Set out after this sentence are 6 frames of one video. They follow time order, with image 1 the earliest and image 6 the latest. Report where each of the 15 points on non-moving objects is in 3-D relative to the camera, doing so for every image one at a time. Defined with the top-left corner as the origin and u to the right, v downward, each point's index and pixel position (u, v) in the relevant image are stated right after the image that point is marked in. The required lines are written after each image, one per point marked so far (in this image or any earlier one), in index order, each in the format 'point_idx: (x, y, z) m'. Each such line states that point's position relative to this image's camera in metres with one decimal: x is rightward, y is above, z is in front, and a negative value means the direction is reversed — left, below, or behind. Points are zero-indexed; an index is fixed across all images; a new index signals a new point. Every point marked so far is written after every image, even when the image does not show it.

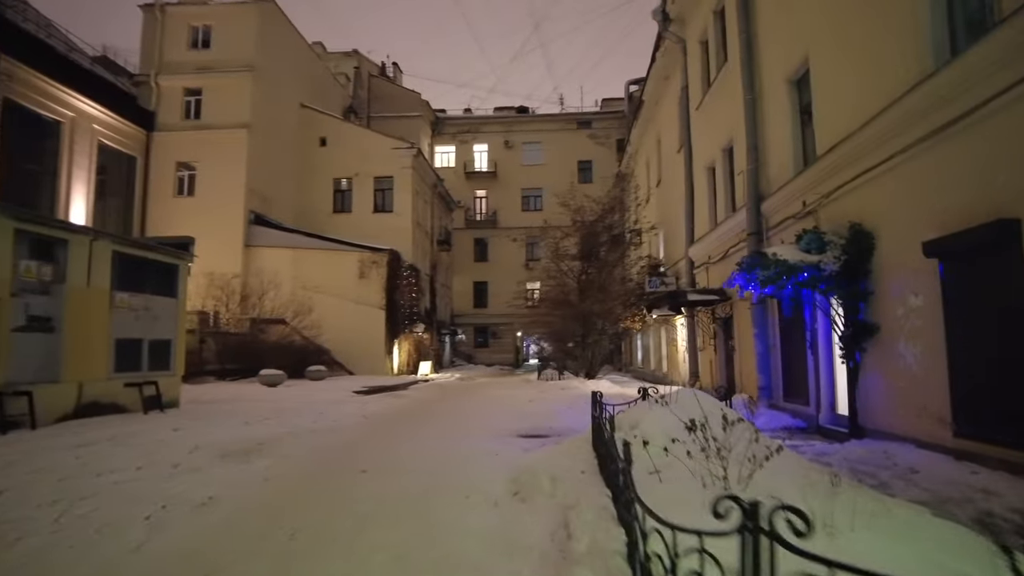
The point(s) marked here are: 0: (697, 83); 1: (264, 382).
0: (+4.4, +4.8, +15.5) m
1: (-6.7, -2.6, +17.7) m
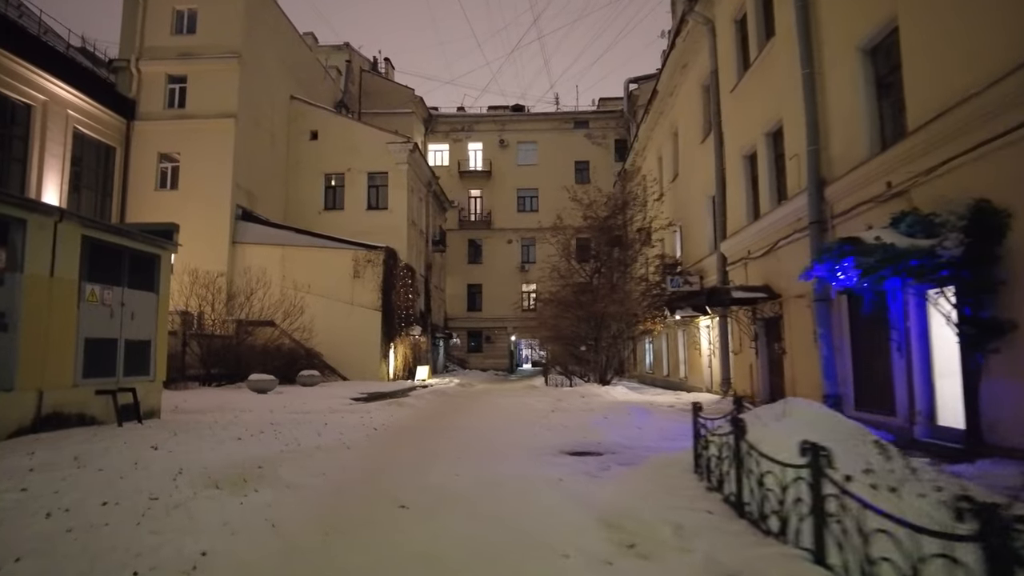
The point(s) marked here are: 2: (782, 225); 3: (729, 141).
0: (+4.8, +4.9, +14.3) m
1: (-6.4, -2.5, +16.2) m
2: (+4.7, +1.1, +11.3) m
3: (+4.8, +3.2, +14.4) m
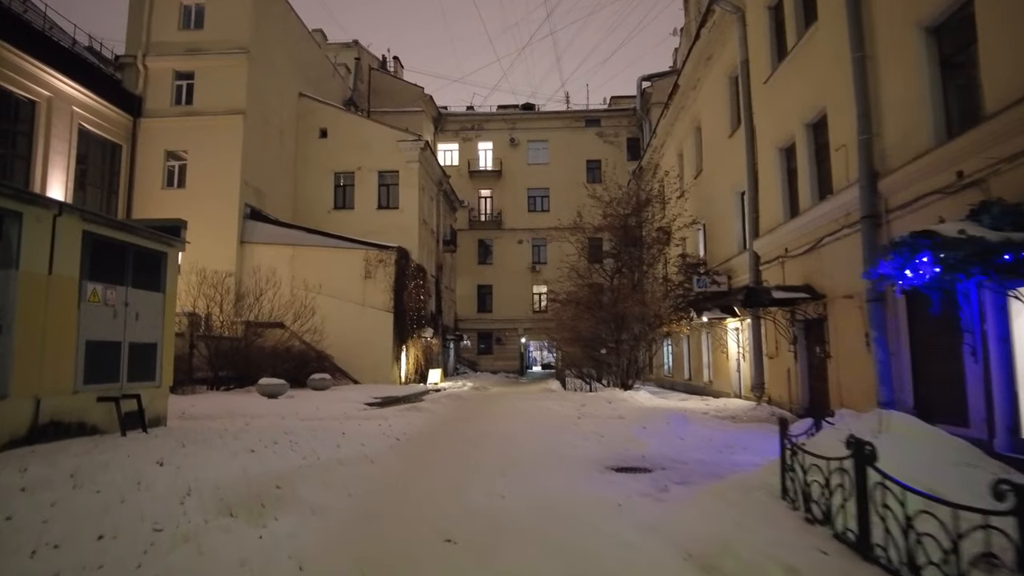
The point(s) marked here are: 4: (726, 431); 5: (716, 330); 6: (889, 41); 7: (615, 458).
0: (+5.2, +4.9, +13.6) m
1: (-6.0, -2.5, +15.6) m
2: (+5.1, +1.1, +10.7) m
3: (+5.2, +3.2, +13.7) m
4: (+2.8, -1.9, +8.6) m
5: (+5.4, -1.1, +17.2) m
6: (+5.1, +3.4, +8.9) m
7: (+1.1, -1.9, +7.2) m
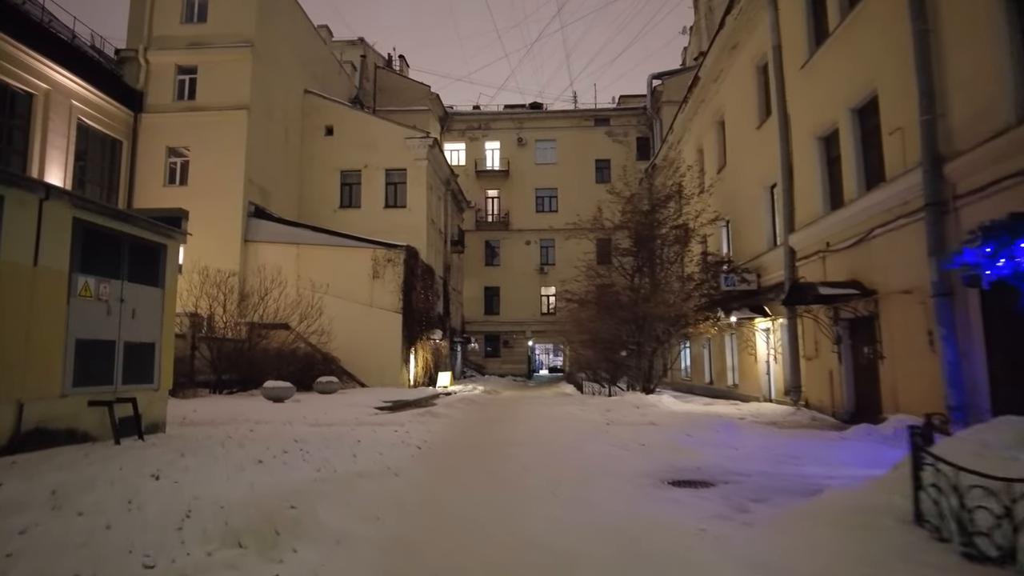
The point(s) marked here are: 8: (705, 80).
0: (+5.6, +4.9, +12.8) m
1: (-5.5, -2.5, +14.8) m
2: (+5.5, +1.2, +9.9) m
3: (+5.6, +3.3, +12.9) m
4: (+3.2, -1.8, +7.8) m
5: (+5.8, -1.1, +16.4) m
6: (+5.5, +3.4, +8.1) m
7: (+1.5, -1.8, +6.4) m
8: (+5.7, +6.2, +19.4) m
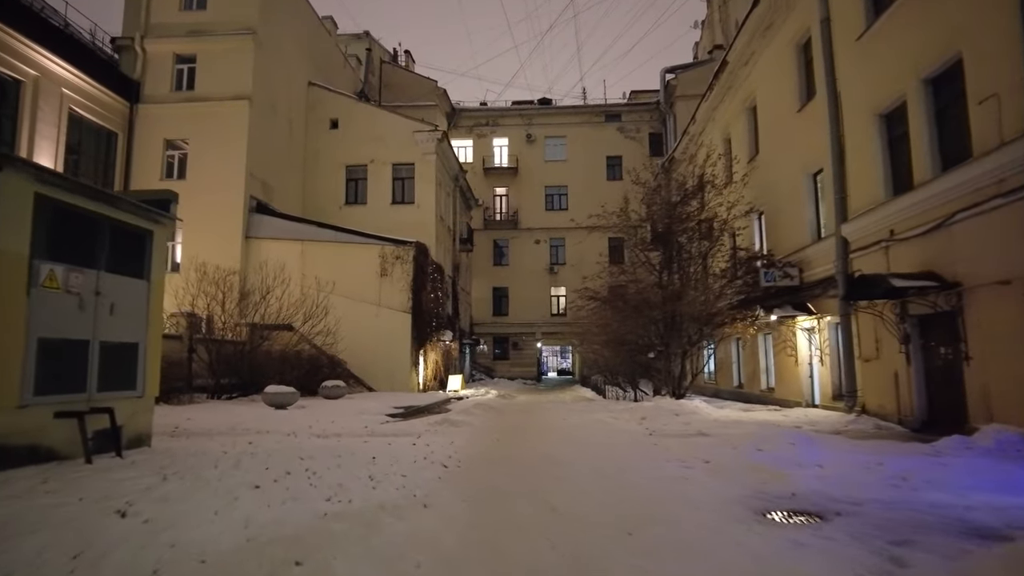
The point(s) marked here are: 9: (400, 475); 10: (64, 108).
0: (+6.1, +5.0, +11.7) m
1: (-5.1, -2.4, +13.7) m
2: (+6.0, +1.3, +8.7) m
3: (+6.1, +3.4, +11.7) m
4: (+3.7, -1.7, +6.6) m
5: (+6.3, -1.0, +15.2) m
6: (+5.9, +3.6, +6.9) m
7: (+2.0, -1.7, +5.2) m
8: (+6.2, +6.3, +18.2) m
9: (-1.1, -1.7, +6.0) m
10: (-13.1, +5.3, +19.1) m
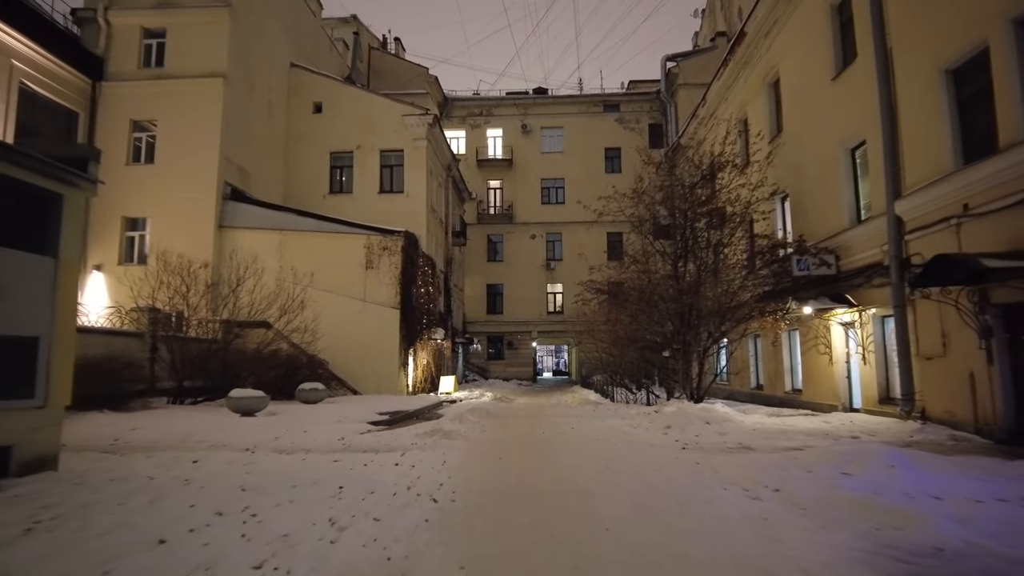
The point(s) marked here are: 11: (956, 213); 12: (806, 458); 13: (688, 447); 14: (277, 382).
0: (+6.1, +5.2, +10.1) m
1: (-5.1, -2.2, +11.9) m
2: (+6.1, +1.5, +7.1) m
3: (+6.1, +3.6, +10.1) m
4: (+3.8, -1.5, +5.0) m
5: (+6.3, -0.8, +13.6) m
6: (+6.0, +3.8, +5.3) m
7: (+2.1, -1.5, +3.6) m
8: (+6.2, +6.5, +16.6) m
9: (-0.9, -1.5, +4.3) m
10: (-13.2, +5.5, +17.3) m
11: (+6.1, +1.0, +9.1) m
12: (+2.8, -1.7, +6.5) m
13: (+2.2, -1.9, +8.0) m
14: (-5.8, -2.3, +16.2) m
